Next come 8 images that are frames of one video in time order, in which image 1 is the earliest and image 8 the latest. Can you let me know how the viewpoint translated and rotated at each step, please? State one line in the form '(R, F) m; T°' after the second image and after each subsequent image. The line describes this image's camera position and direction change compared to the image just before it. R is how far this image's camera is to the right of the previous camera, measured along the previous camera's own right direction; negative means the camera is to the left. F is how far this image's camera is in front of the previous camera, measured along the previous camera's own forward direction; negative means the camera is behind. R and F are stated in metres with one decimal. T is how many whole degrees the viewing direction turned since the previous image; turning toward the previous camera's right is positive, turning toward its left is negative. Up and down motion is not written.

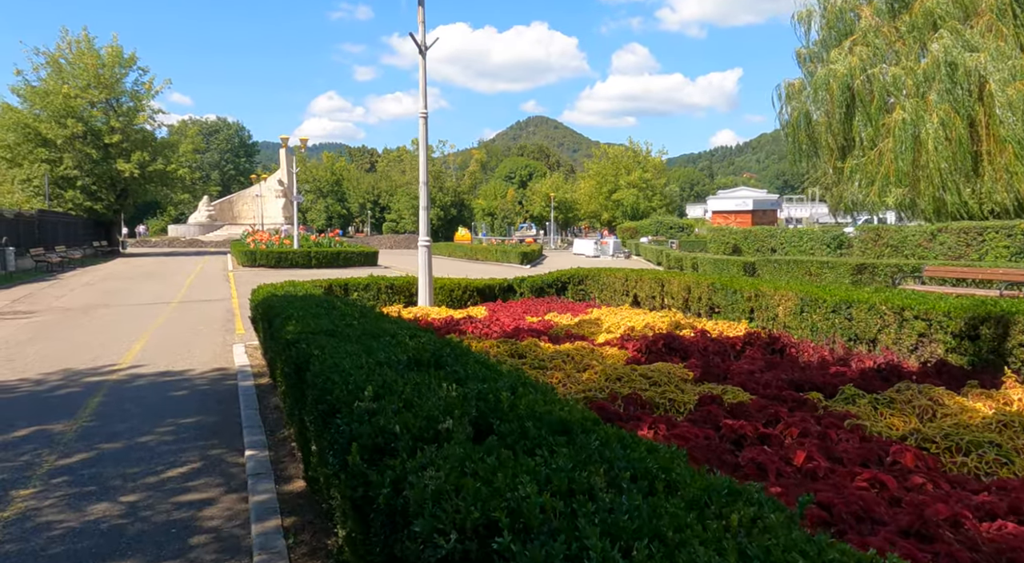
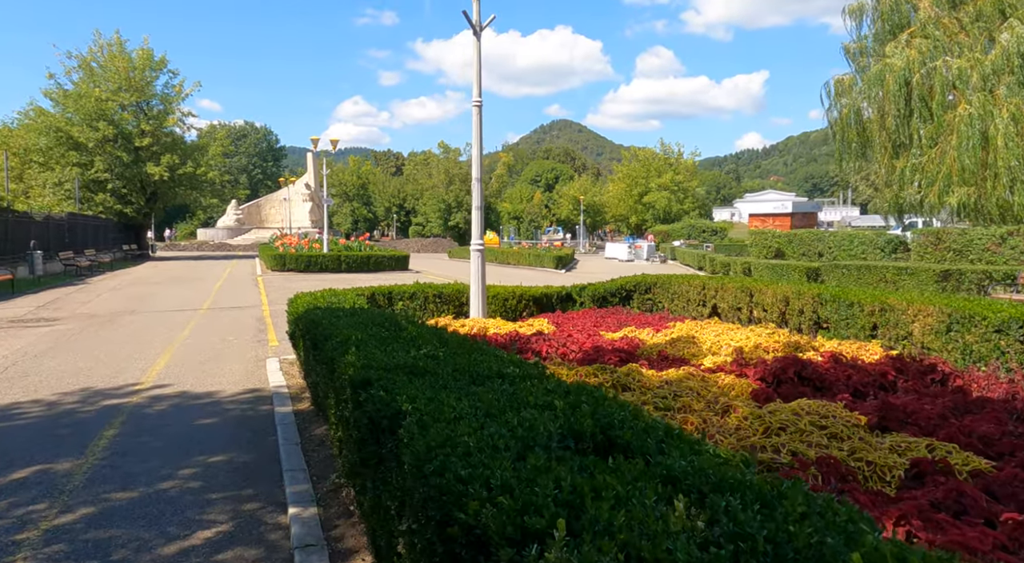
(-0.6, +1.0) m; -2°
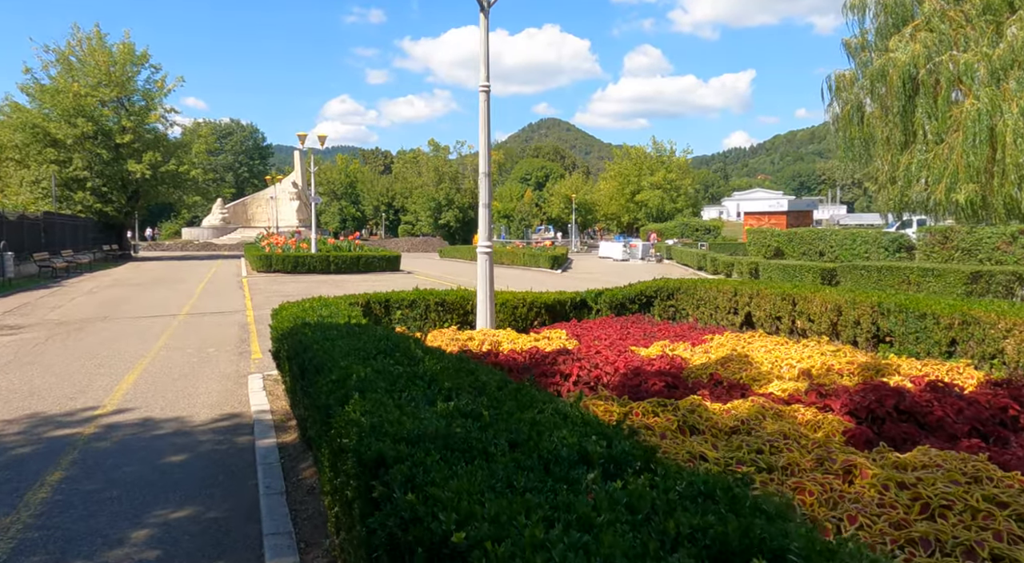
(-0.3, +0.9) m; +1°
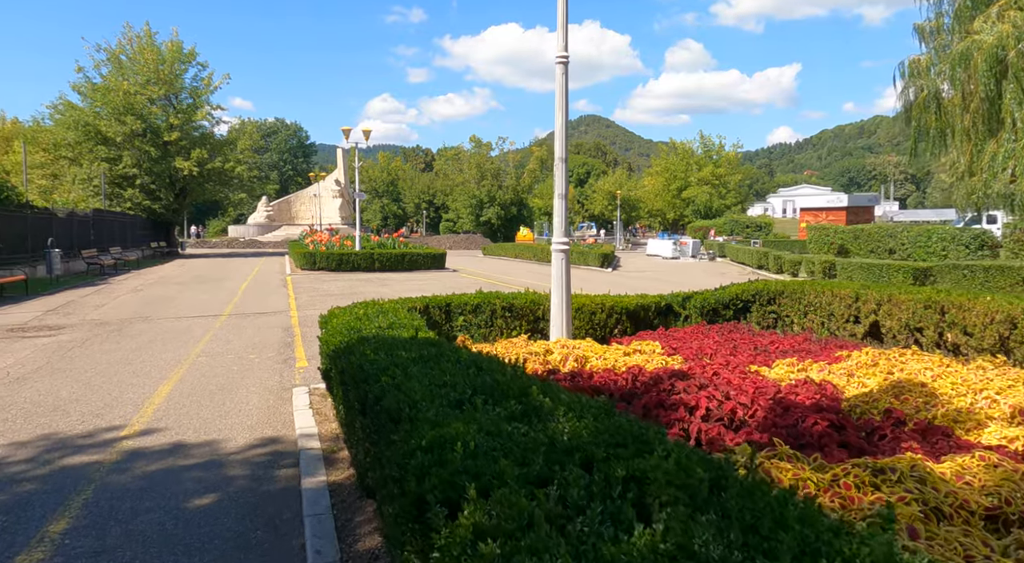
(-0.5, +1.1) m; -4°
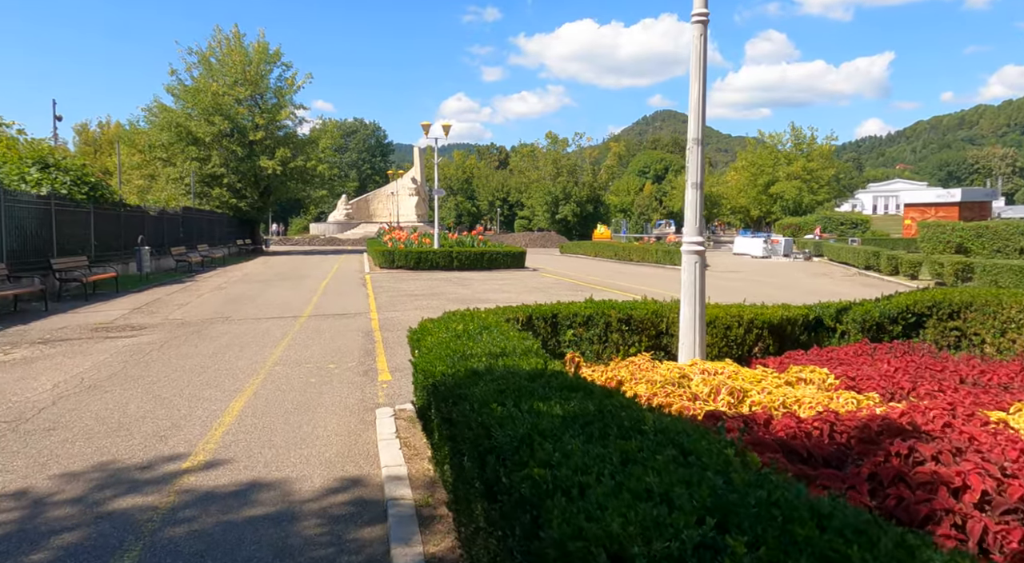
(-0.5, +1.1) m; -7°
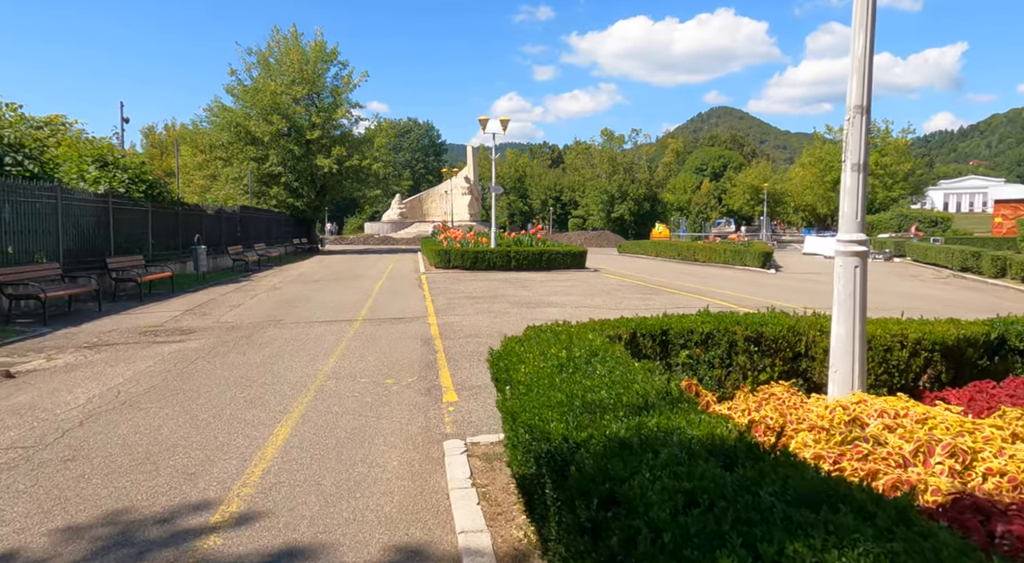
(-0.4, +1.1) m; -5°
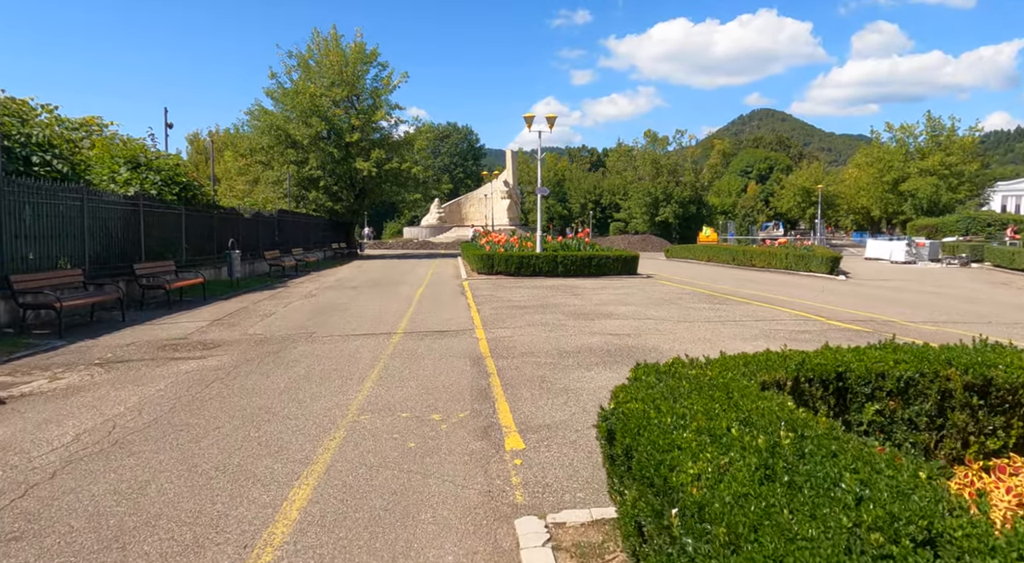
(-0.4, +1.4) m; -3°
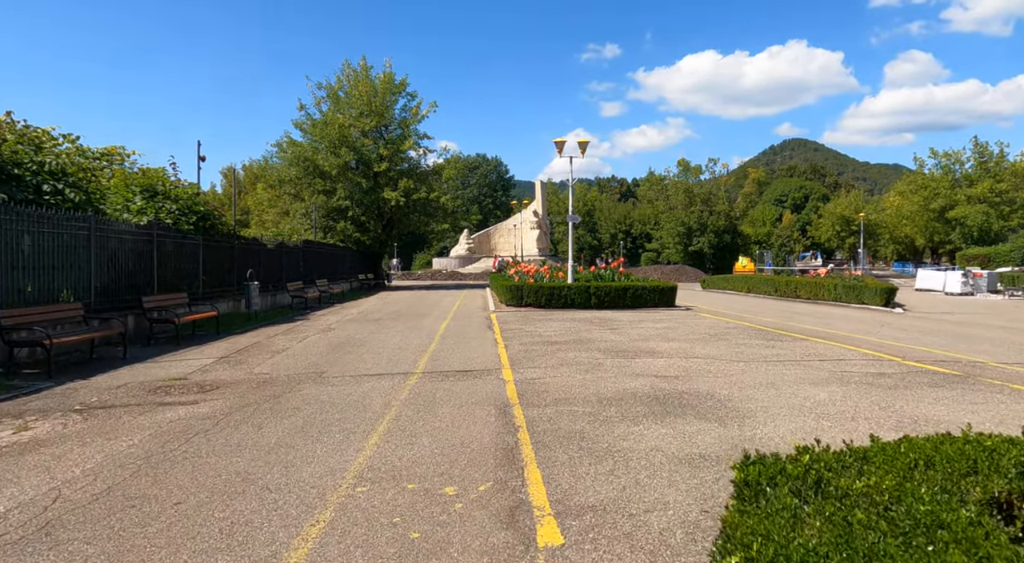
(0.0, +1.1) m; -3°
